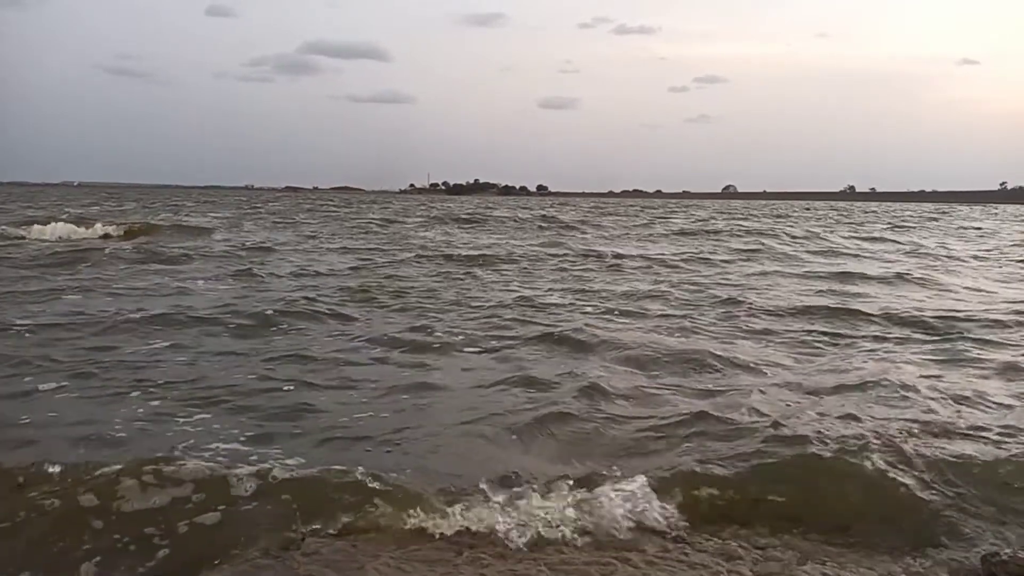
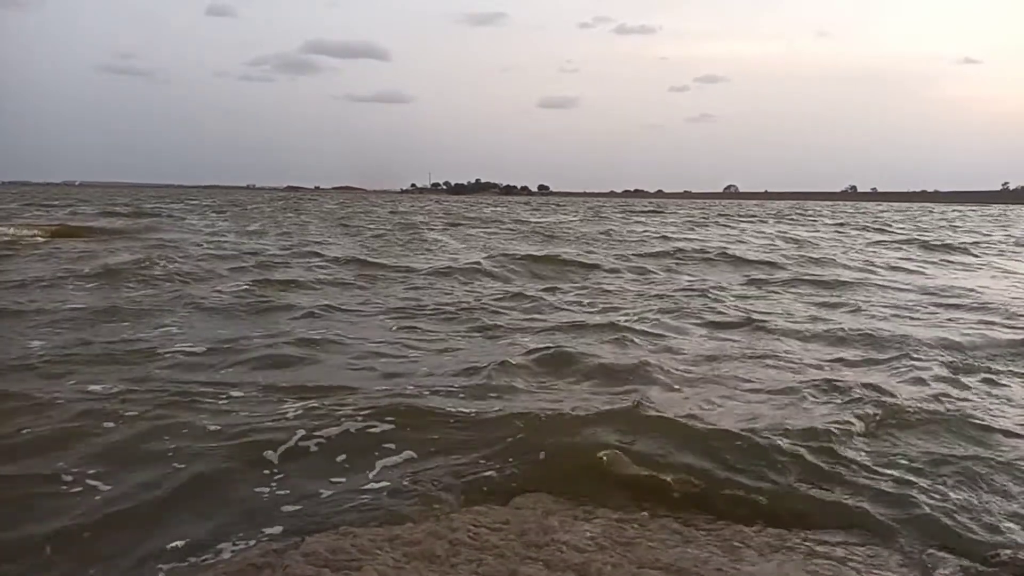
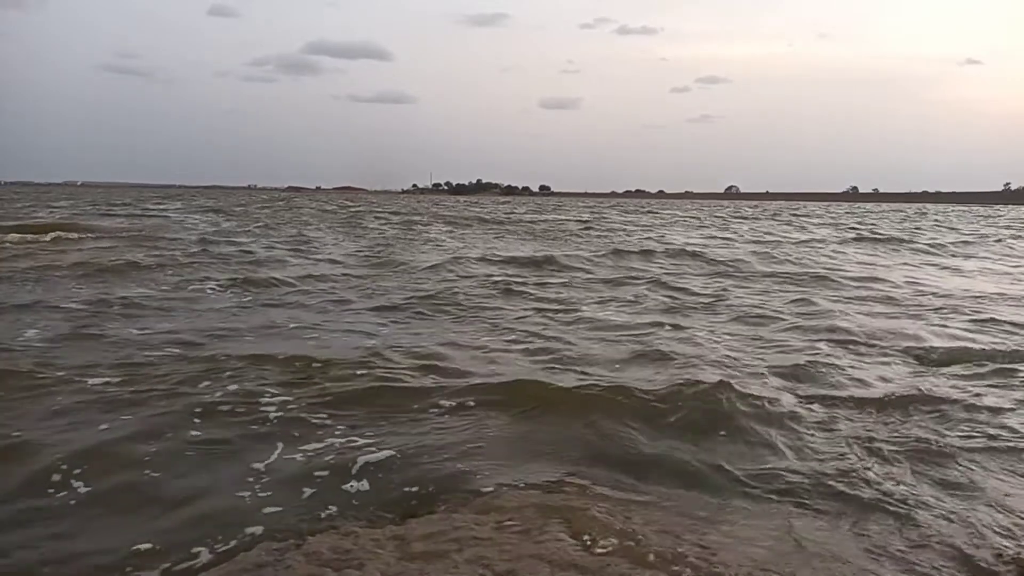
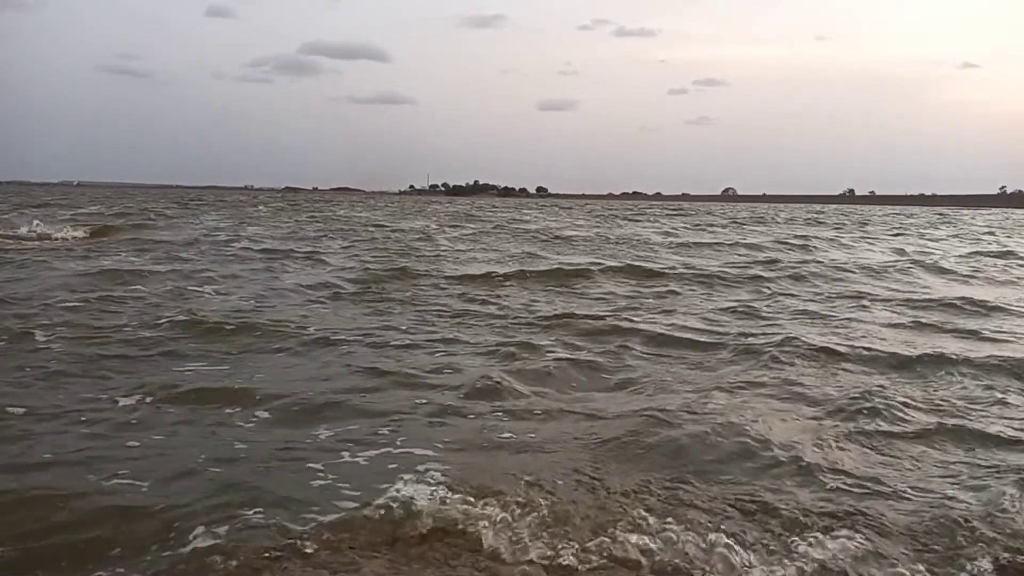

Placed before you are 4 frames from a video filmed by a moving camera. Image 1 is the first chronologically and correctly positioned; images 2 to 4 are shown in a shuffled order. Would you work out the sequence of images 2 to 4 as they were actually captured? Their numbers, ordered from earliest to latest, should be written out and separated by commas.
3, 2, 4
